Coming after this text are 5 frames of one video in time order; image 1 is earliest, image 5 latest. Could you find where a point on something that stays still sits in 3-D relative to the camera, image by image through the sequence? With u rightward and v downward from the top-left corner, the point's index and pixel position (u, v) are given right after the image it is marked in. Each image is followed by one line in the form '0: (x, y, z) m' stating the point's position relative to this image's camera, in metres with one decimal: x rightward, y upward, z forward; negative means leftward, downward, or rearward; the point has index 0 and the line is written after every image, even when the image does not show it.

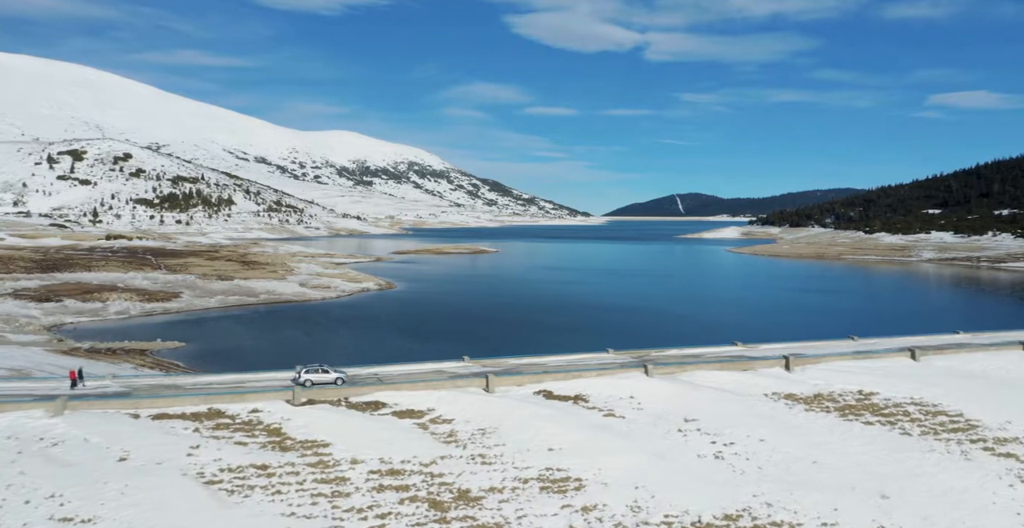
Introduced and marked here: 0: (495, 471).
0: (-0.5, -5.7, +19.3) m
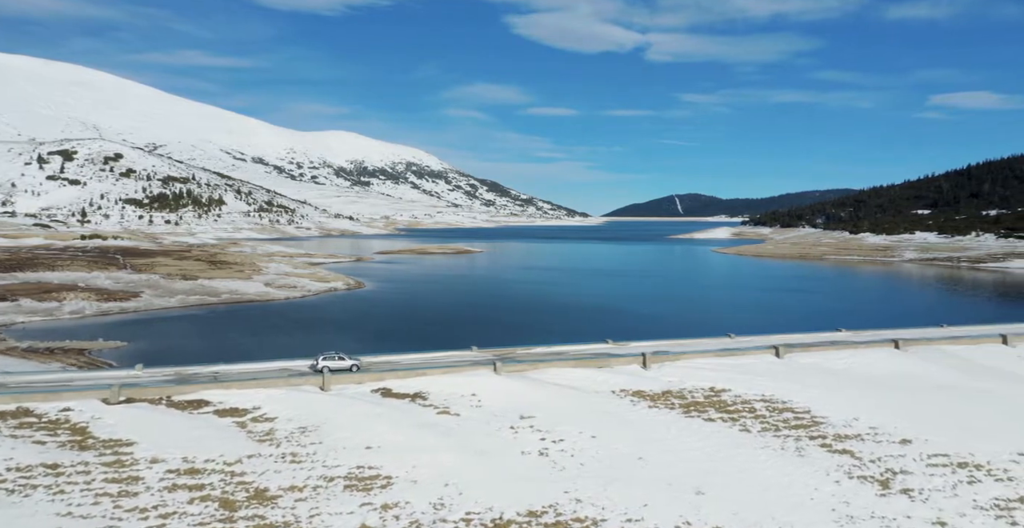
0: (-5.8, -5.6, +19.1) m
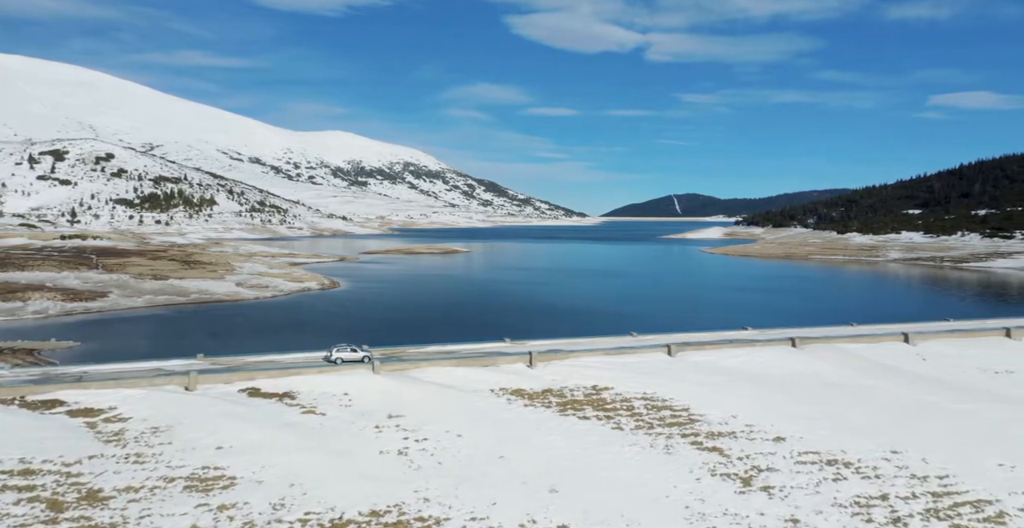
0: (-10.0, -5.6, +18.9) m
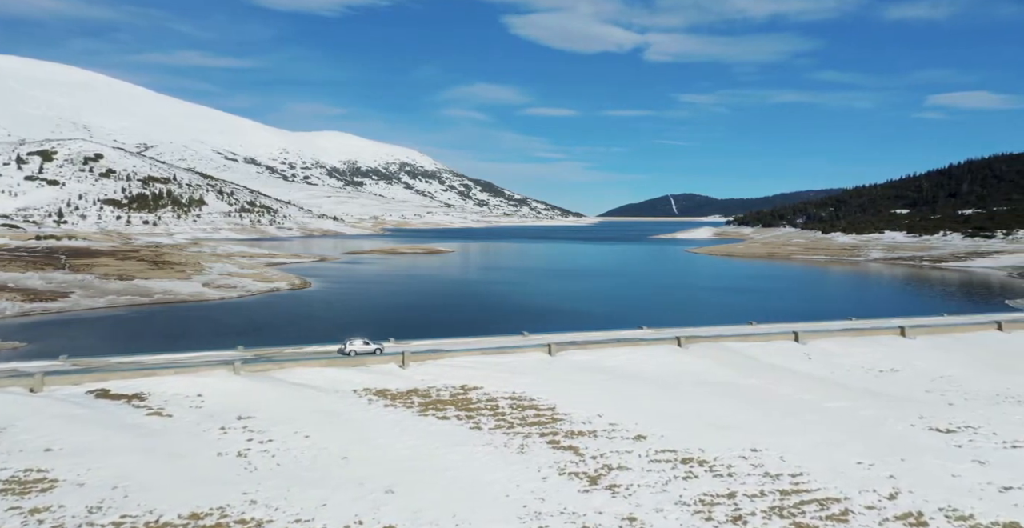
0: (-14.7, -5.6, +18.6) m
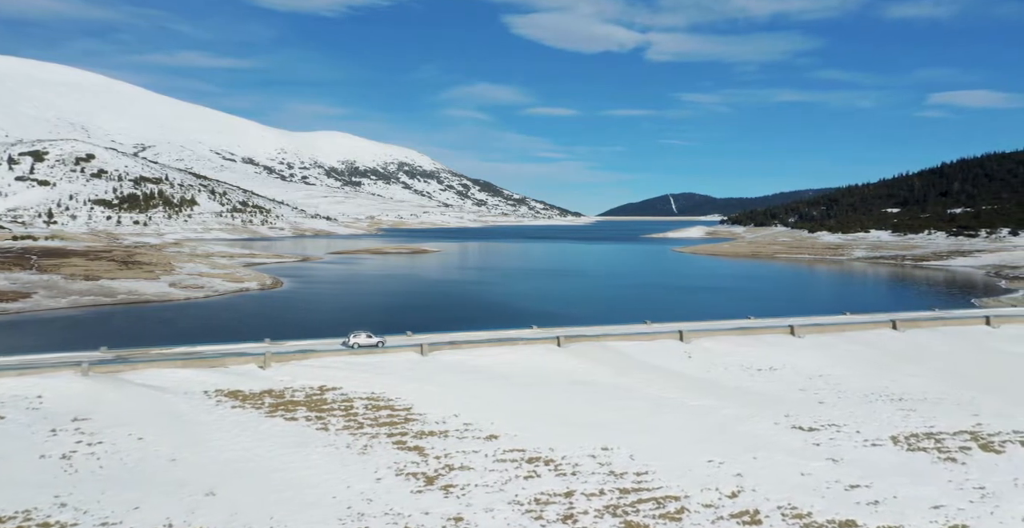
0: (-19.7, -5.6, +18.3) m
